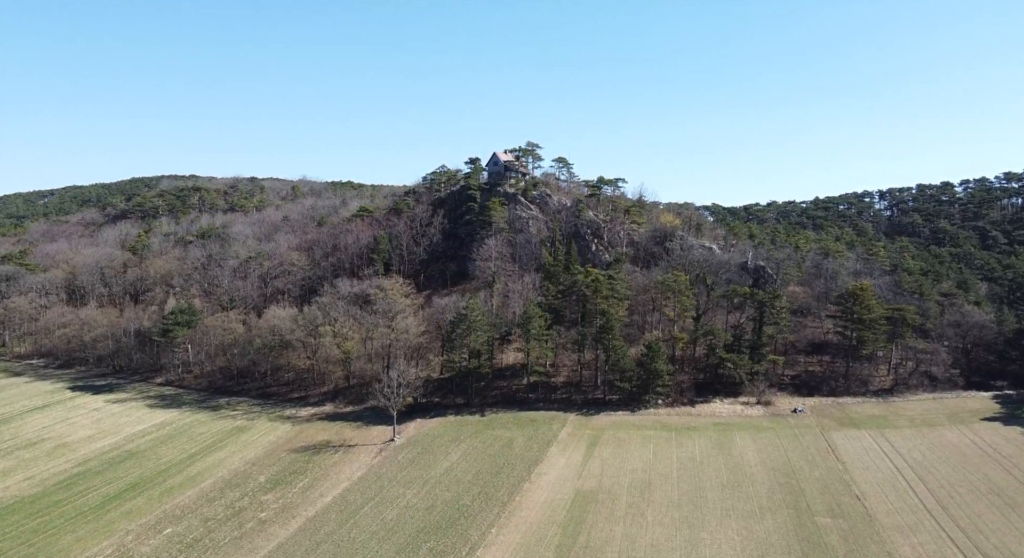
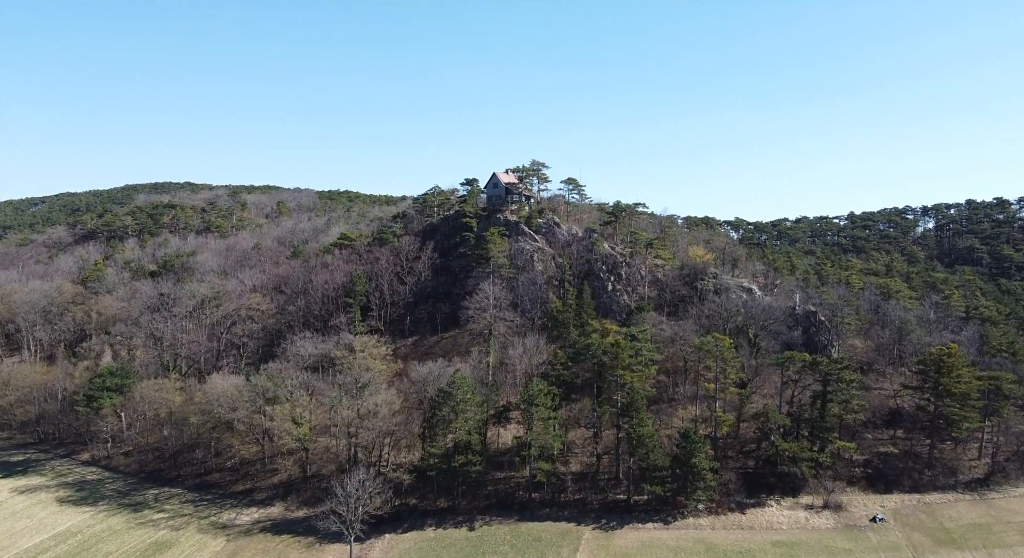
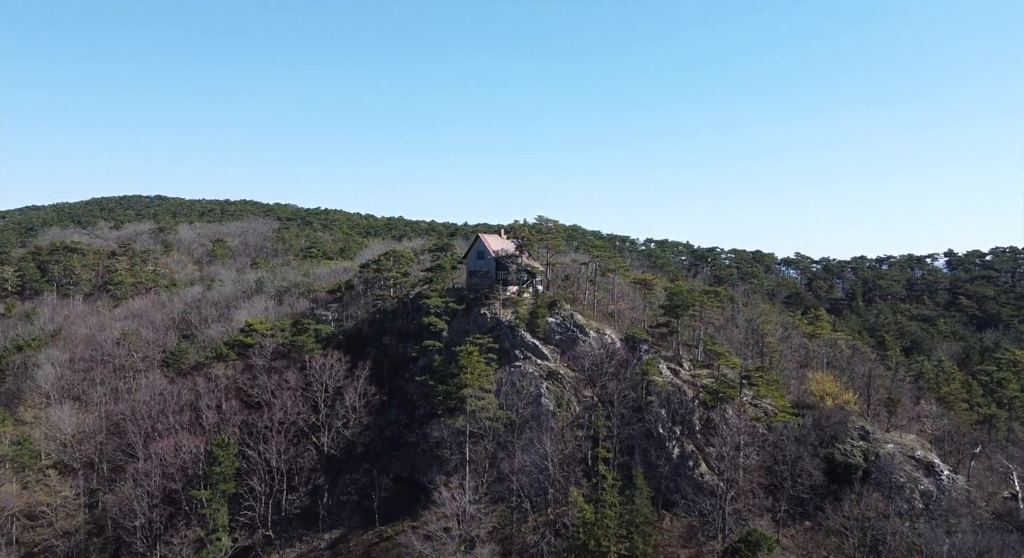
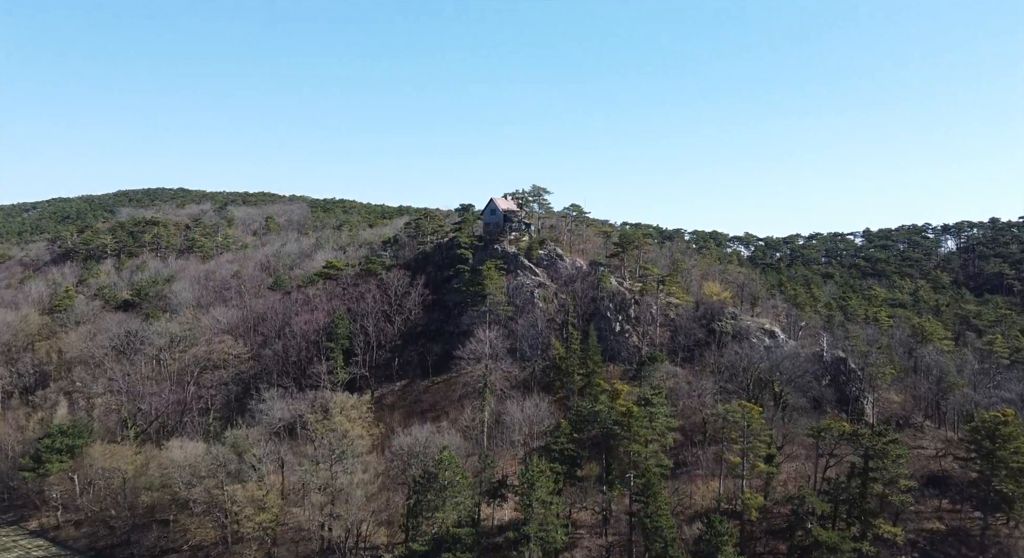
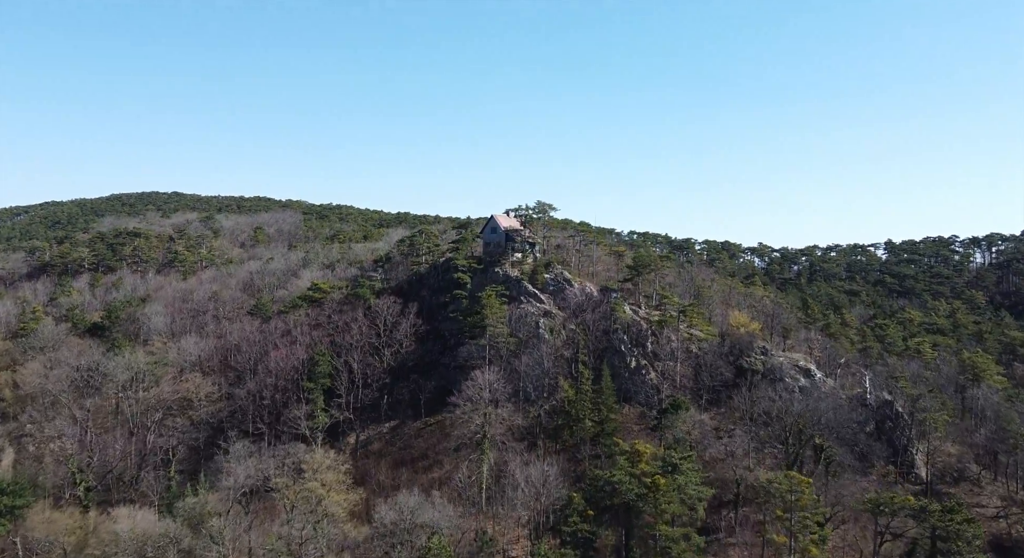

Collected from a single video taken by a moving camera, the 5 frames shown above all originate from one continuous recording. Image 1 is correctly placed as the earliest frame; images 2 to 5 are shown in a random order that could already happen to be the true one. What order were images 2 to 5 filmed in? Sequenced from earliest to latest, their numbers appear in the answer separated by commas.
2, 4, 5, 3
